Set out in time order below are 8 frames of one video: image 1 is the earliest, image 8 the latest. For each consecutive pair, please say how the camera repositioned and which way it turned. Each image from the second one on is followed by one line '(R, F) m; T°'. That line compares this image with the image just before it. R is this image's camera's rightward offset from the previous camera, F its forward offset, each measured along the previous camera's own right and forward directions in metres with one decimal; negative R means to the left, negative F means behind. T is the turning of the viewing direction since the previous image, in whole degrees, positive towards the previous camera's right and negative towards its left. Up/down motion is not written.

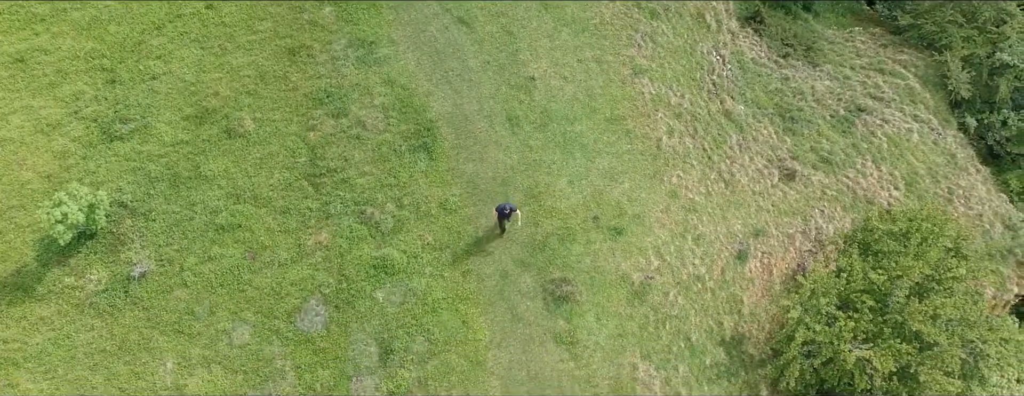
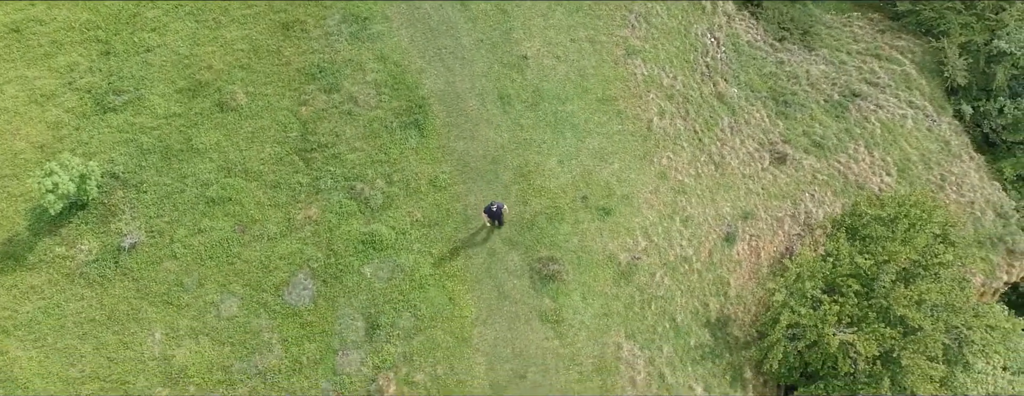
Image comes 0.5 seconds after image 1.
(+0.4, 0.0) m; 0°
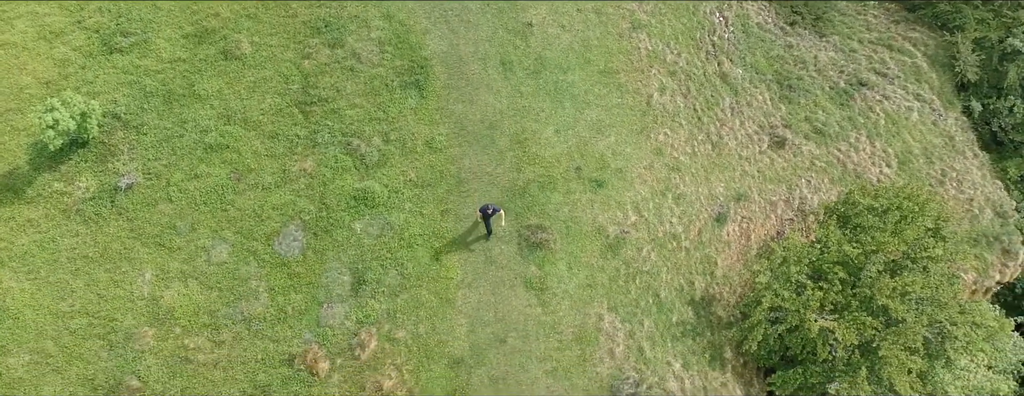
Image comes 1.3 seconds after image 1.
(+0.6, -0.1) m; -1°
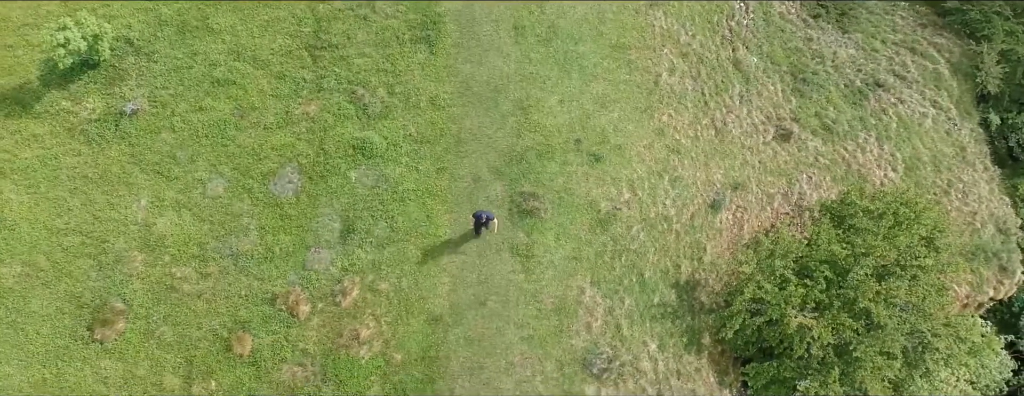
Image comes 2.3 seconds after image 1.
(+0.7, 0.0) m; -1°
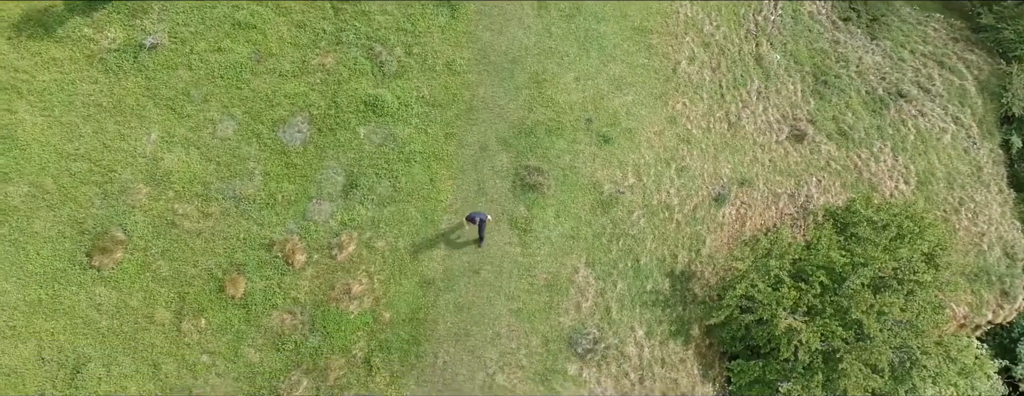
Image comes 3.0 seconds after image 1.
(+0.4, 0.0) m; -1°
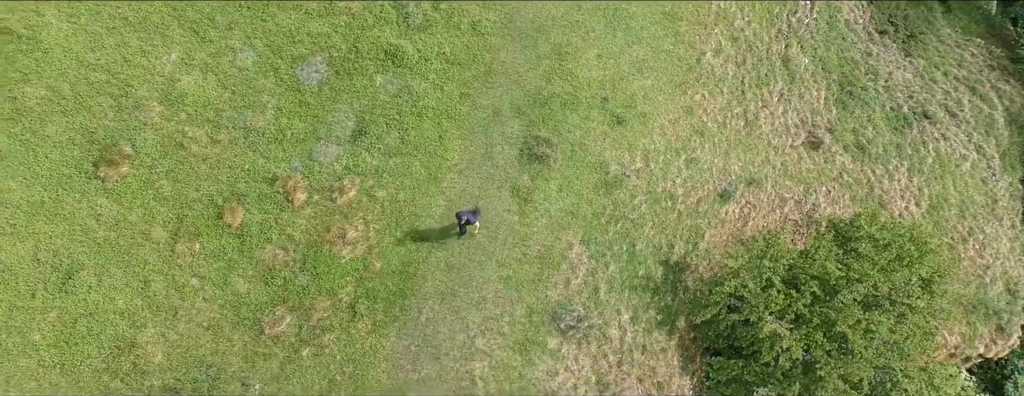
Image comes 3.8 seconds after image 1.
(+0.5, 0.0) m; -1°
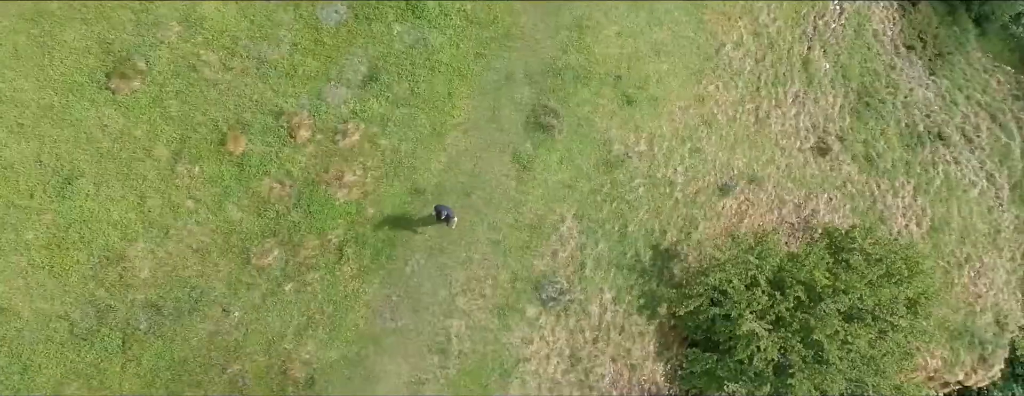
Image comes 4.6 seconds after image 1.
(+0.5, -0.1) m; -1°
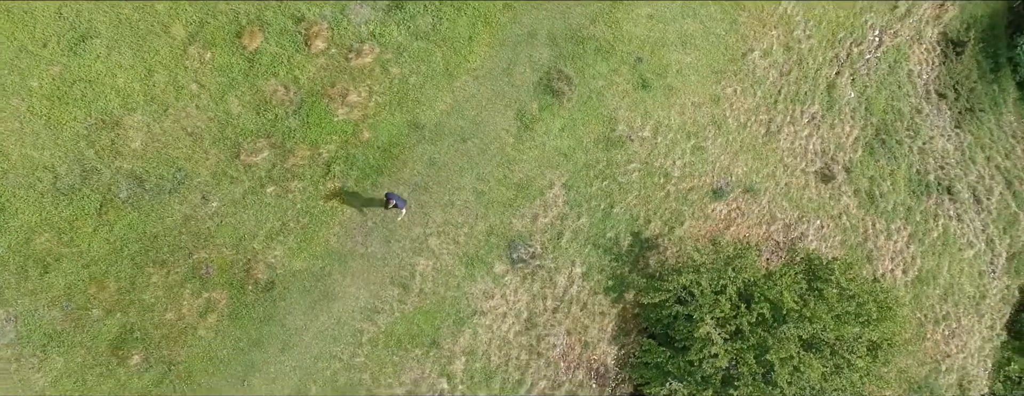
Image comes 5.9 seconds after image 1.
(+0.8, 0.0) m; -1°
